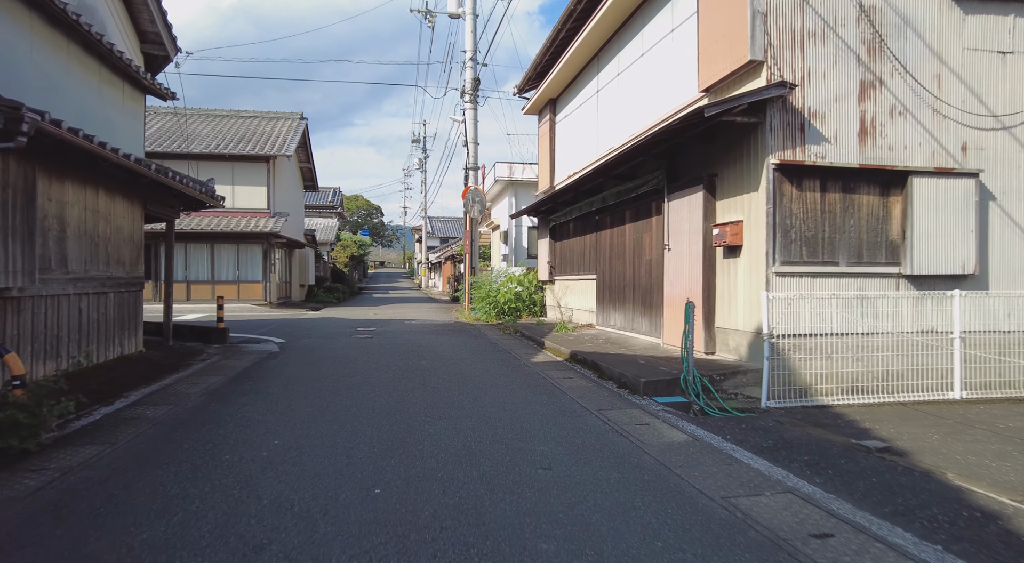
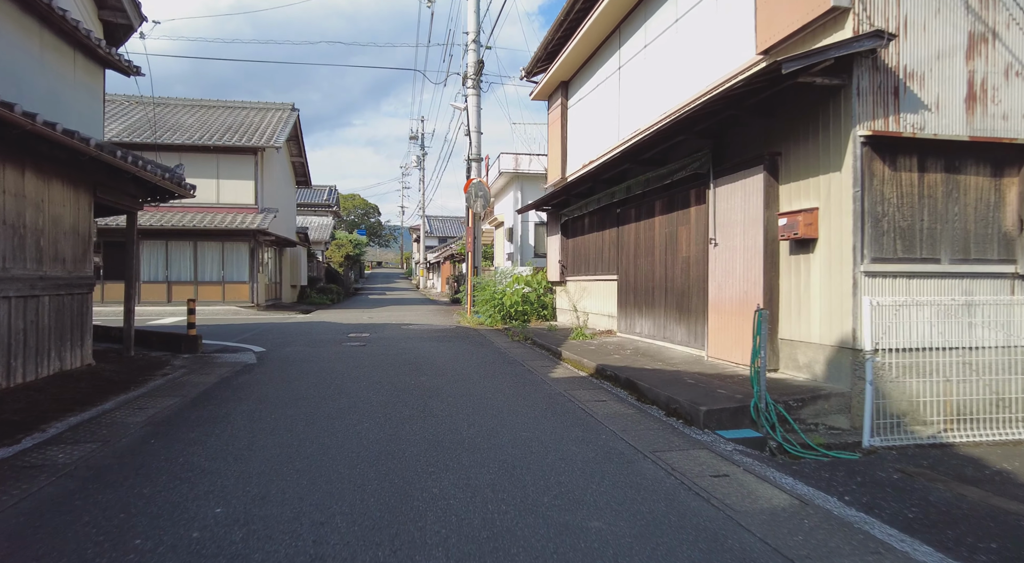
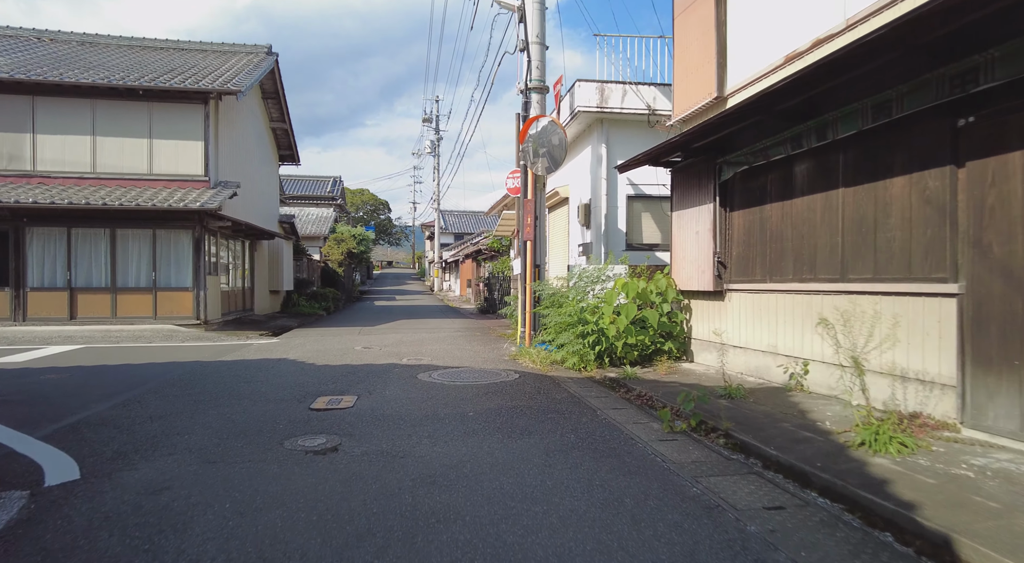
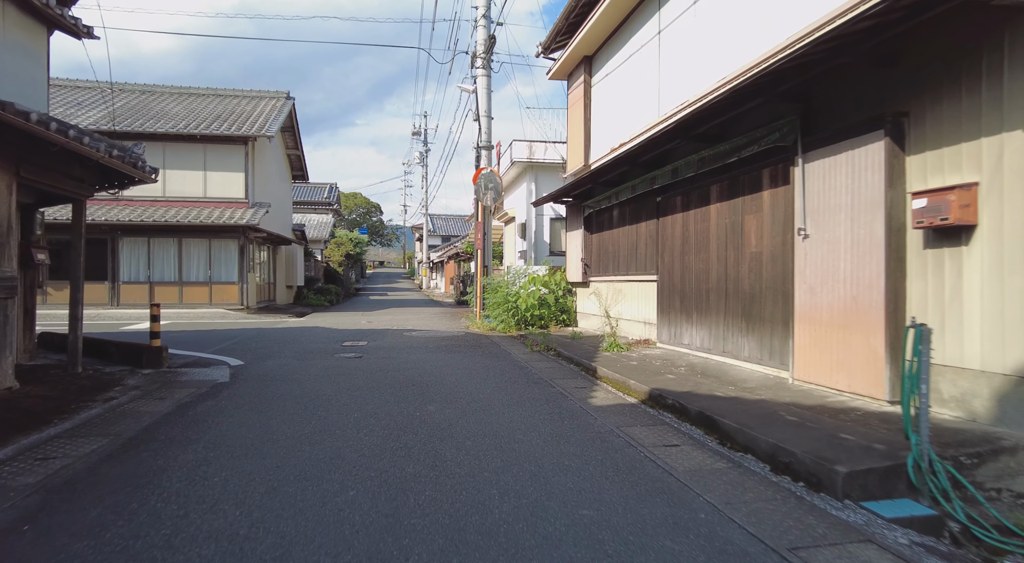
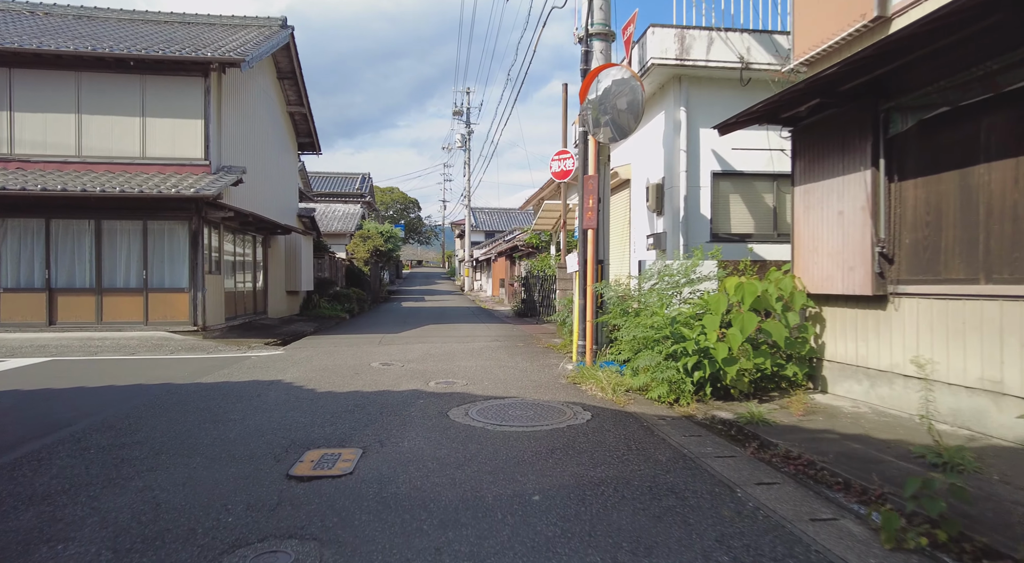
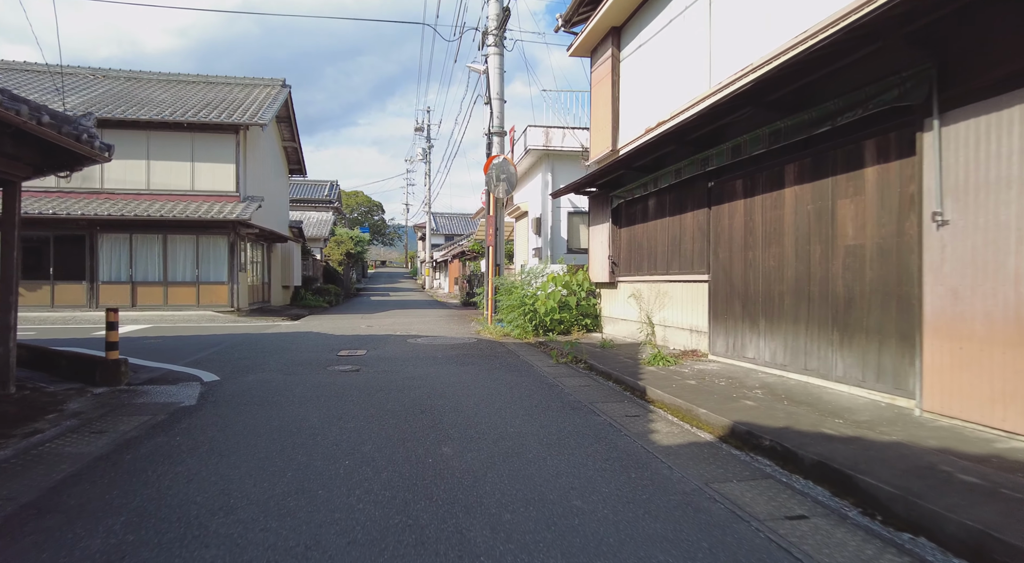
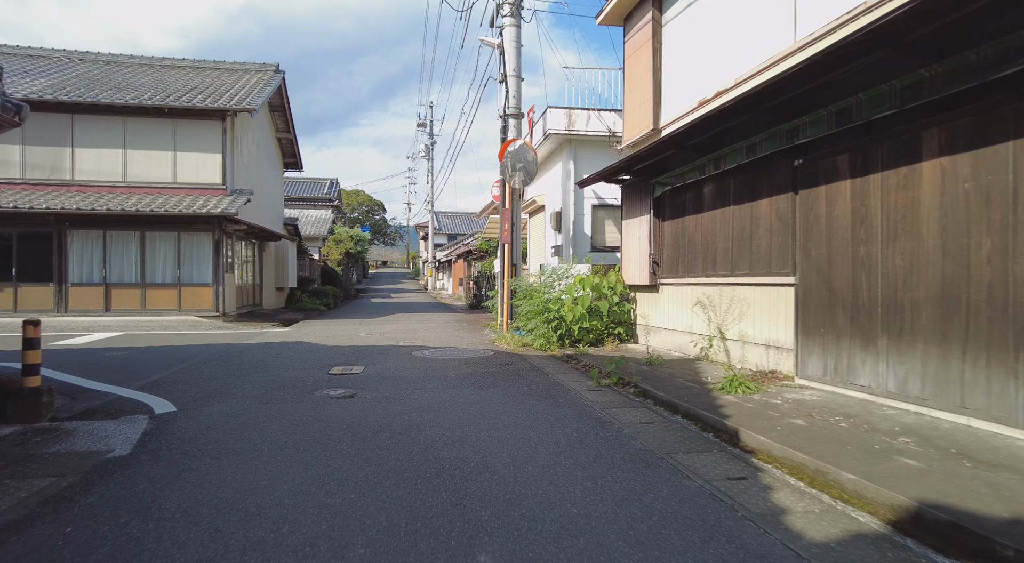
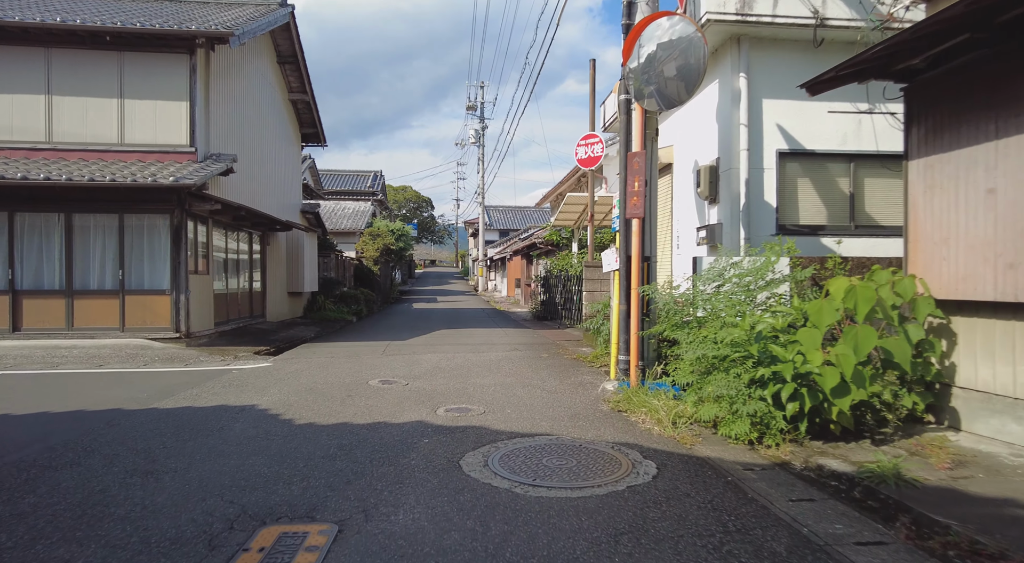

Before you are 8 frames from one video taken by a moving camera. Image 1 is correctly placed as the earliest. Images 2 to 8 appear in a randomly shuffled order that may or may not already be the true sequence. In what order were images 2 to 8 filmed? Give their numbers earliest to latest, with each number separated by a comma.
2, 4, 6, 7, 3, 5, 8
